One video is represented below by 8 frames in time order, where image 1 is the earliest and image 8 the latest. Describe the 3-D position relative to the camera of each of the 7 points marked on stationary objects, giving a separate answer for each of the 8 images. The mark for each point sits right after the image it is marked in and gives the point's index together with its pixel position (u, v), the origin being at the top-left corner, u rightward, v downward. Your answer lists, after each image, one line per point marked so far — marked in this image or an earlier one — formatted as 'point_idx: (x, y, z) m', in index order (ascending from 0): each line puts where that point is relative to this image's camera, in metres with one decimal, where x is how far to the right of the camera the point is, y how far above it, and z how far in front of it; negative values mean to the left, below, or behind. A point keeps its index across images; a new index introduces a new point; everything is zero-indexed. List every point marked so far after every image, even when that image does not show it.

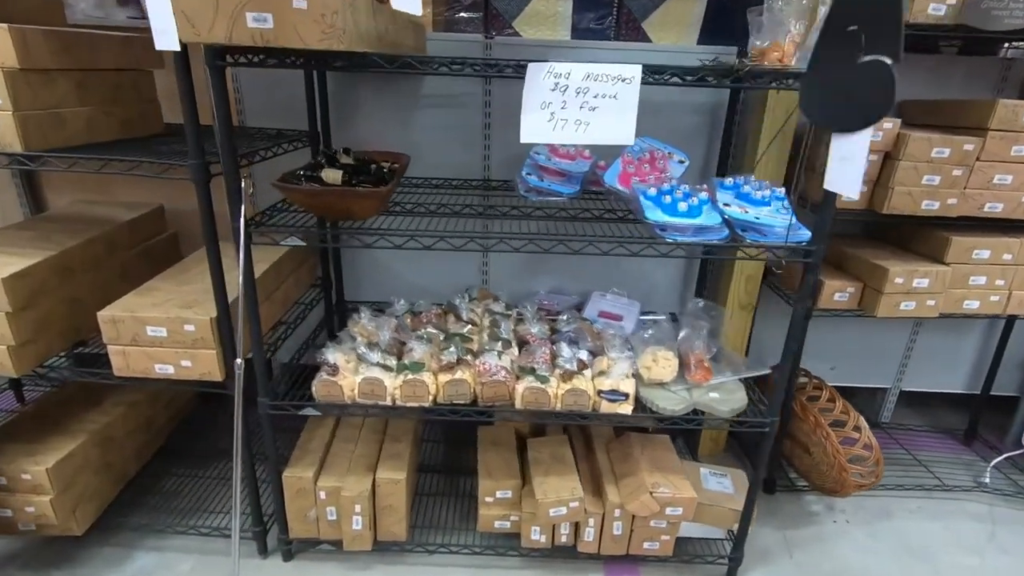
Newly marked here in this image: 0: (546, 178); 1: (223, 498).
0: (+0.1, +0.3, +1.5) m
1: (-0.9, -0.6, +1.6) m
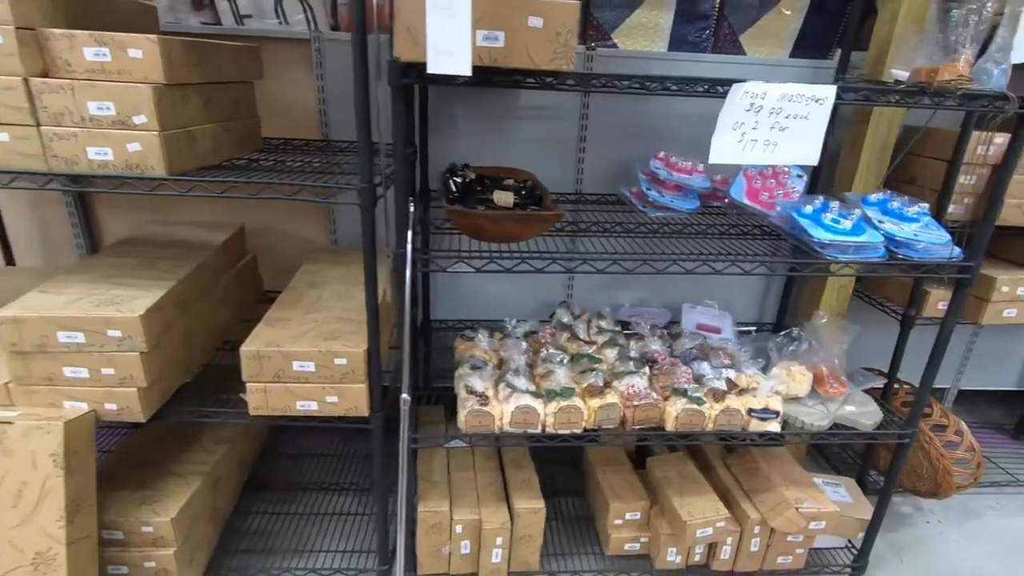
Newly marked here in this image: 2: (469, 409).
0: (+0.4, +0.3, +1.5) m
1: (-0.5, -0.7, +1.5) m
2: (-0.1, -0.3, +1.2) m
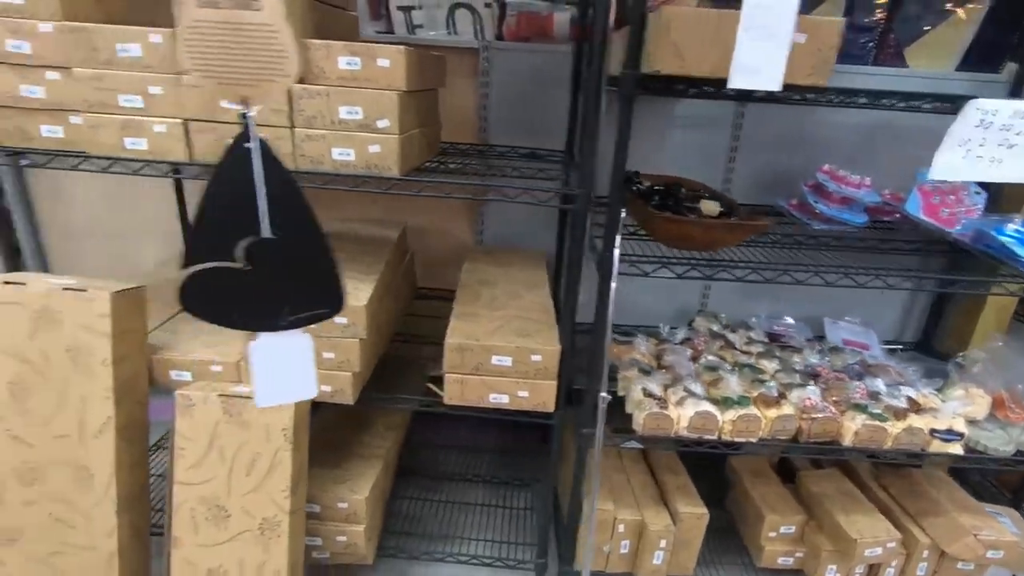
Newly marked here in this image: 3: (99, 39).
0: (+0.9, +0.2, +1.5) m
1: (-0.1, -0.7, +1.6) m
2: (+0.3, -0.3, +1.2) m
3: (-0.8, +0.5, +1.0) m
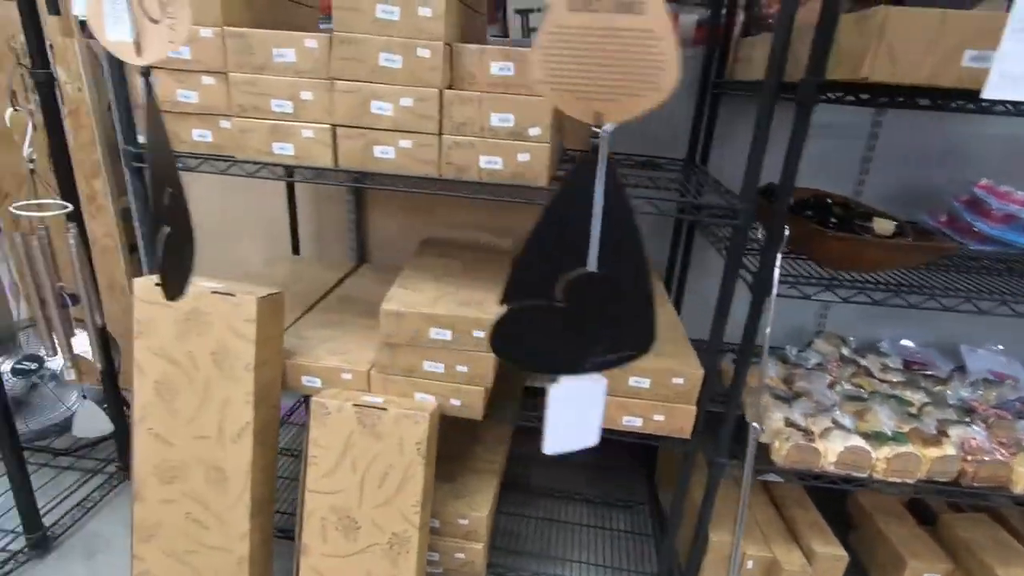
0: (+1.2, +0.2, +1.3) m
1: (+0.2, -0.7, +1.5) m
2: (+0.6, -0.3, +1.2) m
3: (-0.5, +0.5, +1.0) m
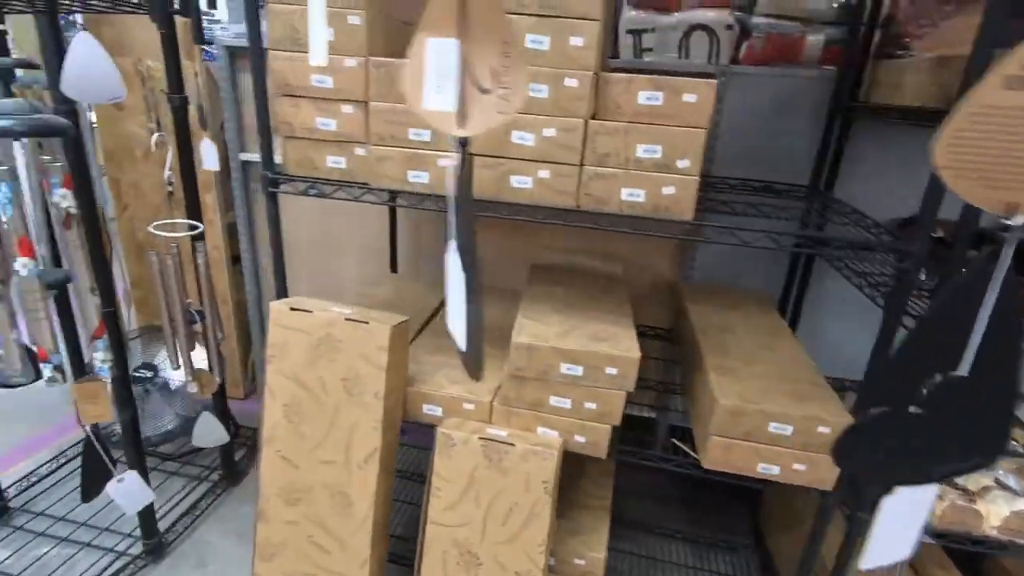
0: (+1.5, 0.0, +1.2) m
1: (+0.5, -0.8, +1.4) m
2: (+0.9, -0.4, +1.1) m
3: (-0.2, +0.4, +1.0) m
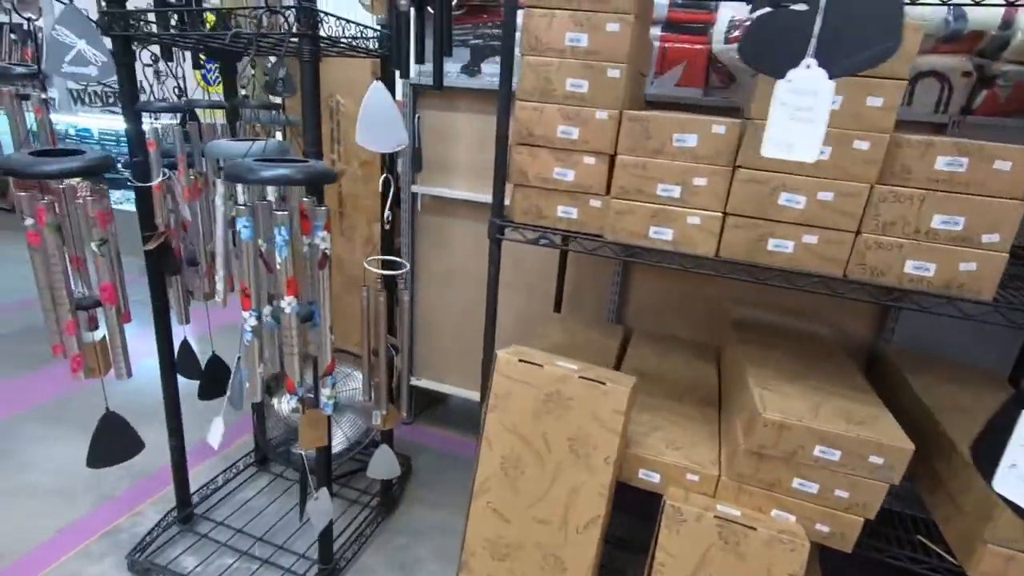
0: (+1.9, -0.2, +0.9) m
1: (+0.9, -1.0, +1.3) m
2: (+1.3, -0.6, +0.9) m
3: (+0.3, +0.3, +1.0) m
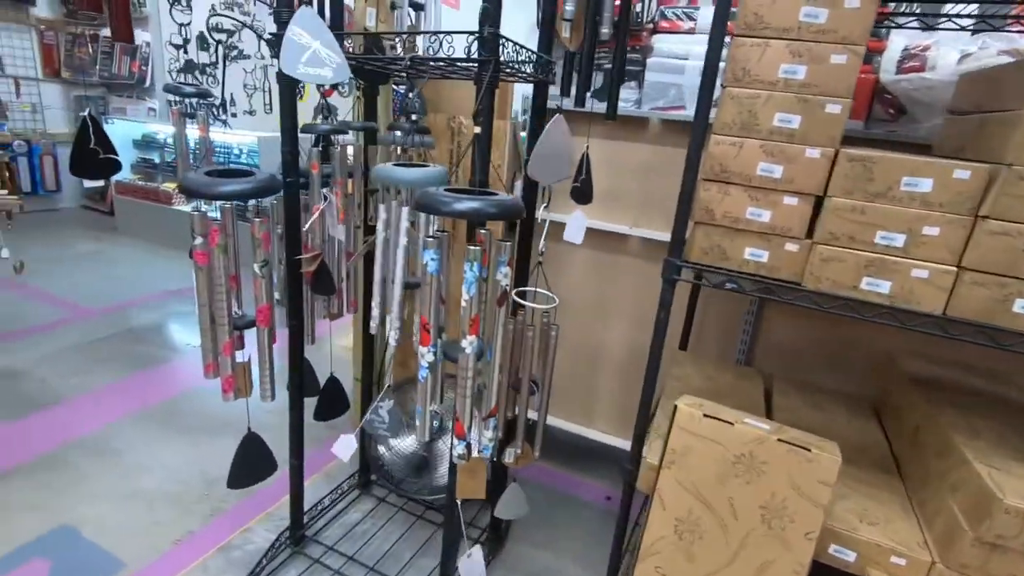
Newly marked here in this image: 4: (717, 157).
0: (+2.3, -0.4, +0.7) m
1: (+1.2, -1.1, +1.1) m
2: (+1.6, -0.7, +0.7) m
3: (+0.6, +0.2, +0.9) m
4: (+0.4, +0.2, +1.0) m
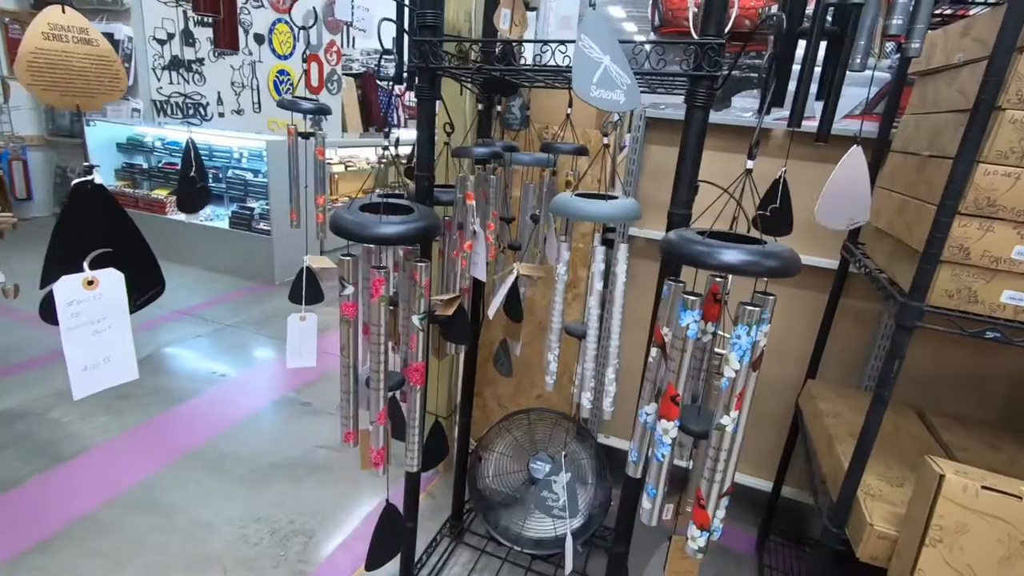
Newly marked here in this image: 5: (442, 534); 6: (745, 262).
0: (+2.7, -0.4, +0.7) m
1: (+1.6, -1.2, +1.0) m
2: (+2.0, -0.8, +0.6) m
3: (+1.0, +0.1, +0.8) m
4: (+0.8, +0.2, +0.9) m
5: (-0.2, -0.8, +1.7) m
6: (+0.3, 0.0, +0.7) m
